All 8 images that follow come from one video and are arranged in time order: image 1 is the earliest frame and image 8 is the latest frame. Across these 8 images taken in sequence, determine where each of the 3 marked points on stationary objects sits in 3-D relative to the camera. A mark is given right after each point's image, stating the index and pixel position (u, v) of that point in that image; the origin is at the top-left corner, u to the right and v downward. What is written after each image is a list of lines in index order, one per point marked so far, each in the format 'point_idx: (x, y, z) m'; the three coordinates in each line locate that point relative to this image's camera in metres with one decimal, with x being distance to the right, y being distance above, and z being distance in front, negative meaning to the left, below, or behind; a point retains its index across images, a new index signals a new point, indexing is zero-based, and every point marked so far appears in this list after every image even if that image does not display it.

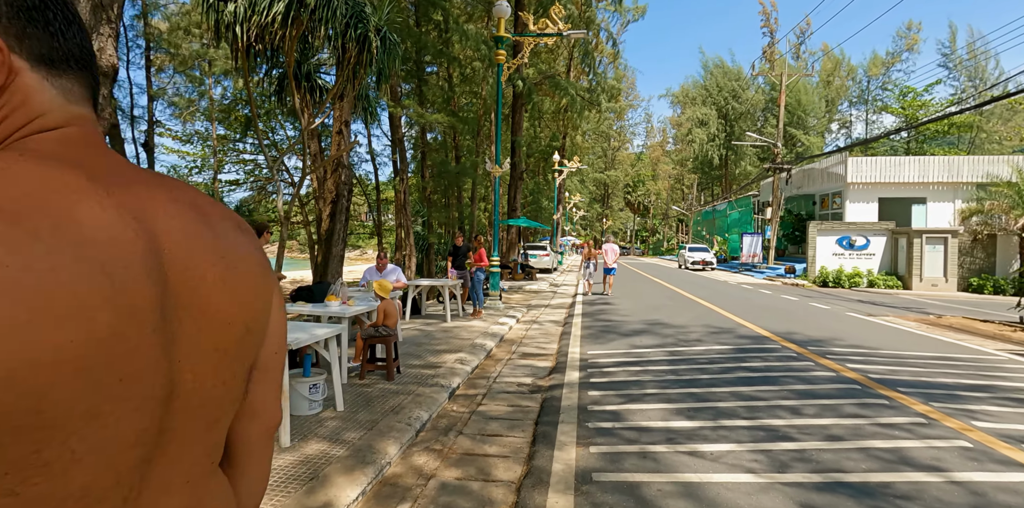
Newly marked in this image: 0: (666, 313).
0: (+2.6, -1.1, +9.2) m
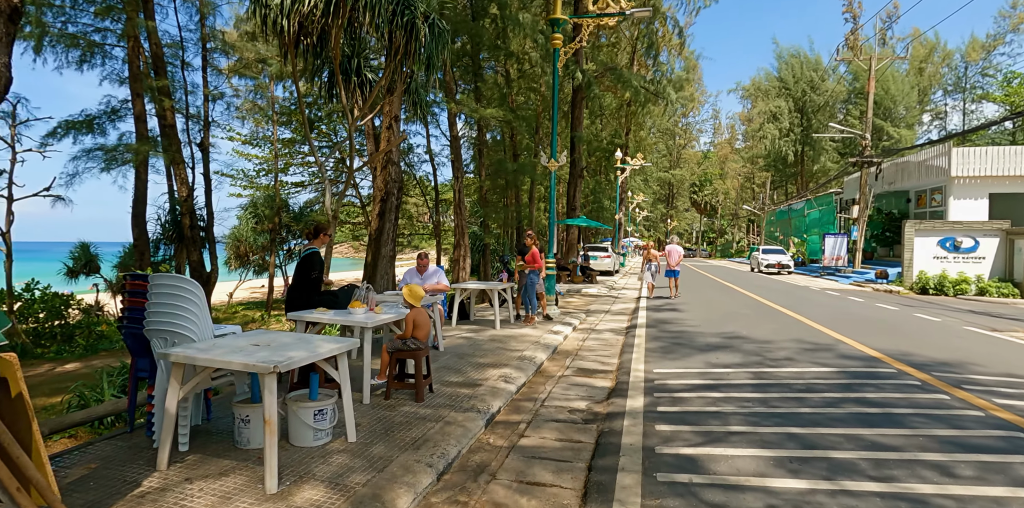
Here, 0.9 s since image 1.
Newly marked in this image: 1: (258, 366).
0: (+3.4, -1.1, +8.1) m
1: (-1.3, -0.6, +2.9) m
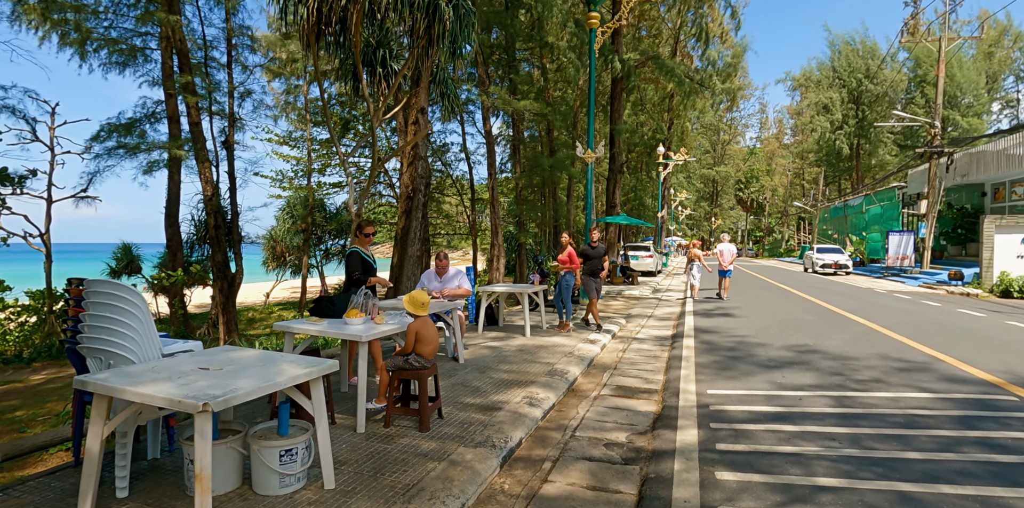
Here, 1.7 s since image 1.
0: (+3.8, -1.1, +7.0) m
1: (-1.3, -0.6, +2.2) m
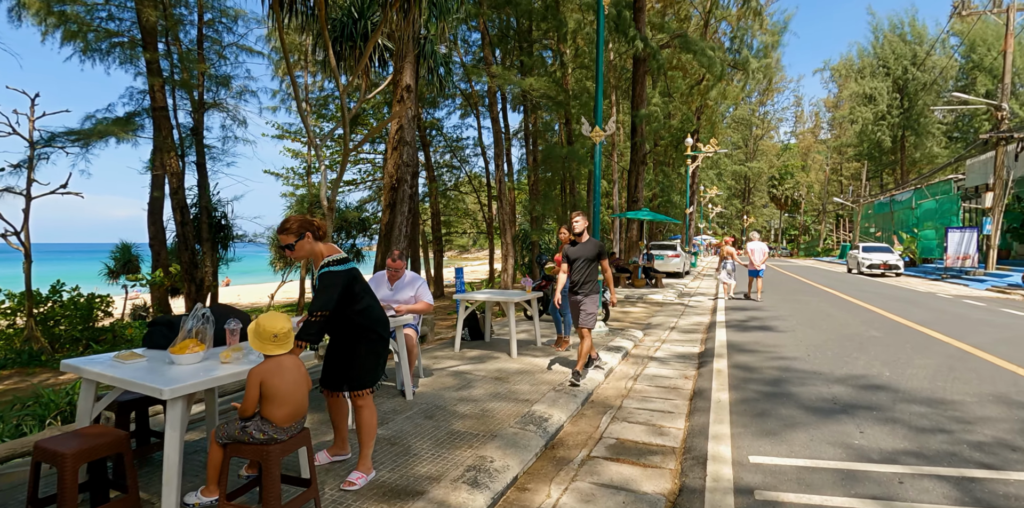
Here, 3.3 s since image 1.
0: (+3.6, -1.1, +5.3) m
1: (-1.8, -0.6, +0.7) m
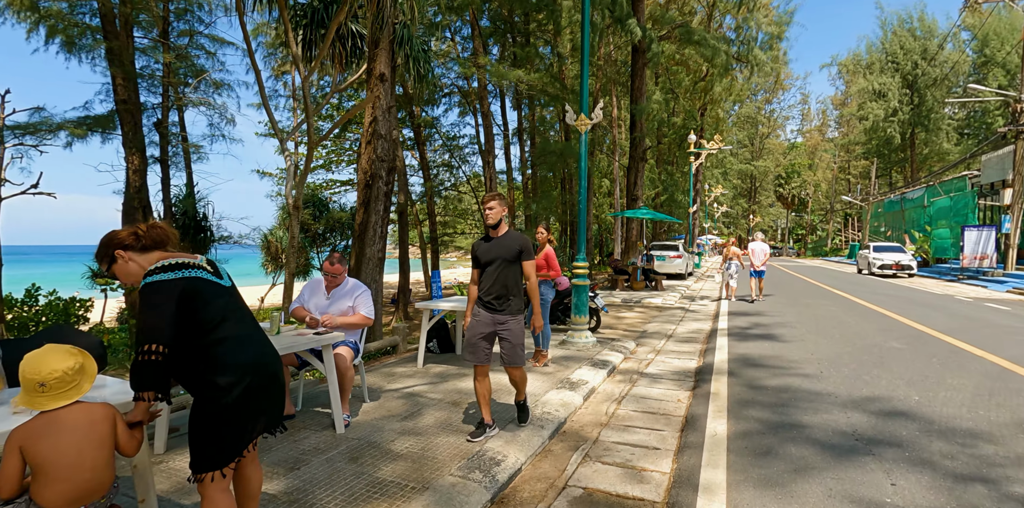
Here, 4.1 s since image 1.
0: (+3.3, -1.1, +4.5) m
1: (-2.1, -0.6, 0.0) m
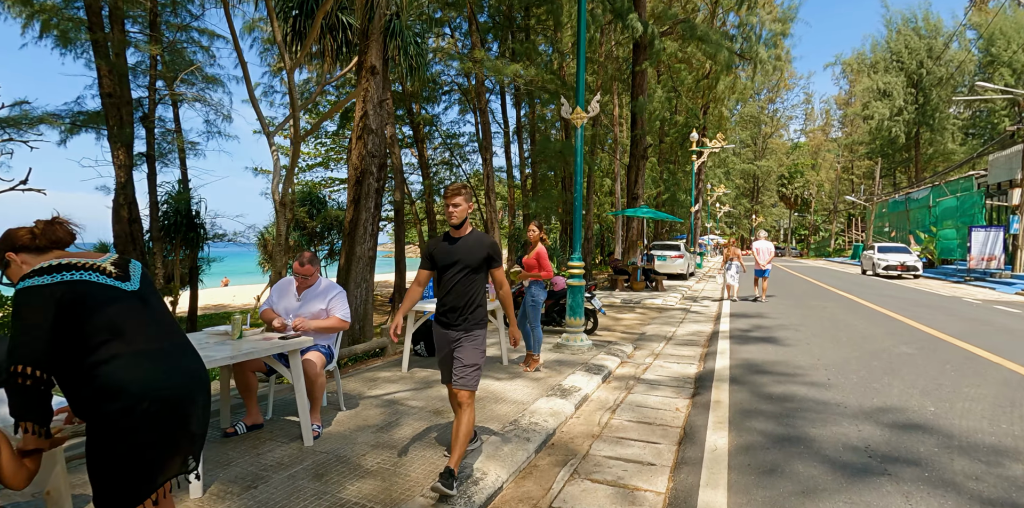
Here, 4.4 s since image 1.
0: (+3.2, -1.1, +4.2) m
1: (-2.2, -0.6, -0.3) m
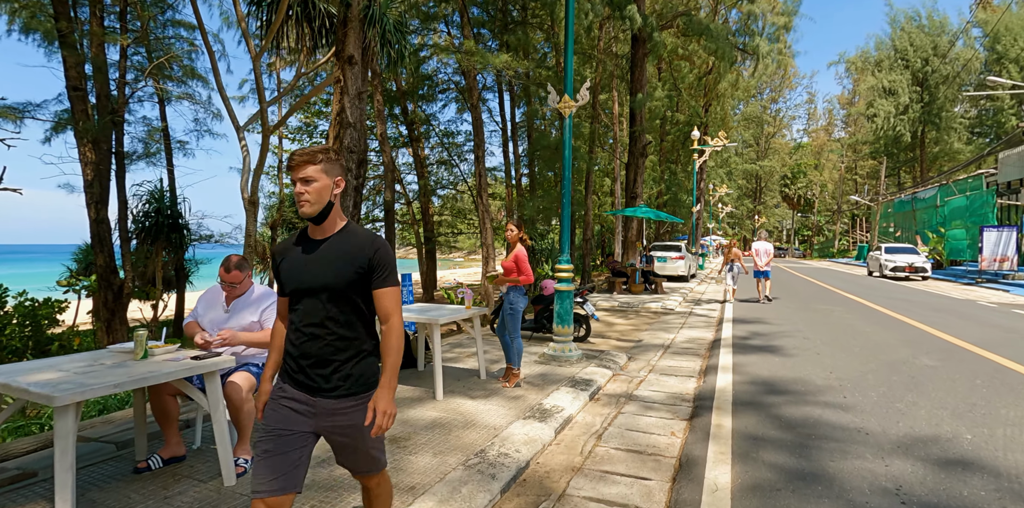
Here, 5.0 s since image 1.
0: (+3.0, -1.1, +3.6) m
1: (-2.5, -0.6, -0.8) m
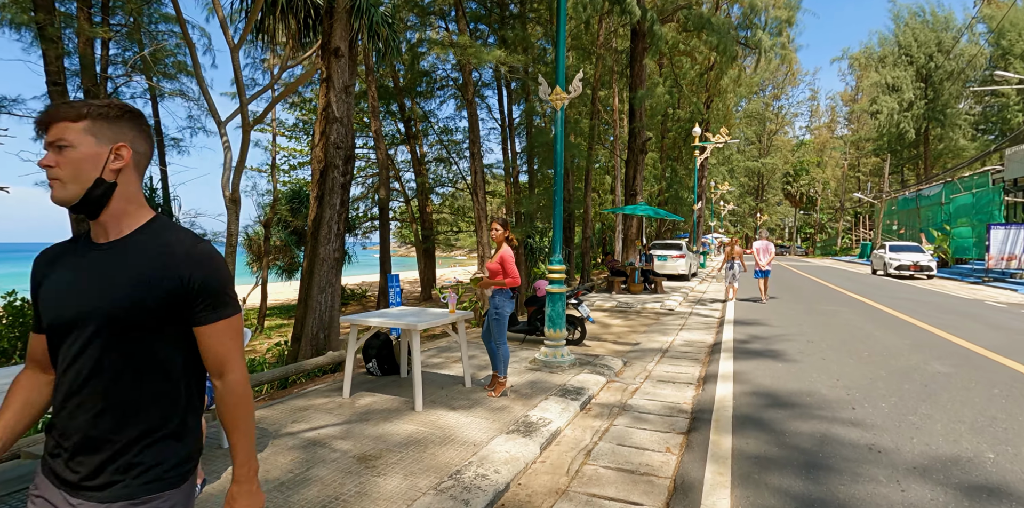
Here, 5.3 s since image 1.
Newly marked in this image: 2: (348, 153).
0: (+2.9, -1.1, +3.3) m
1: (-2.6, -0.6, -1.1) m
2: (-2.4, +1.5, +8.0) m
